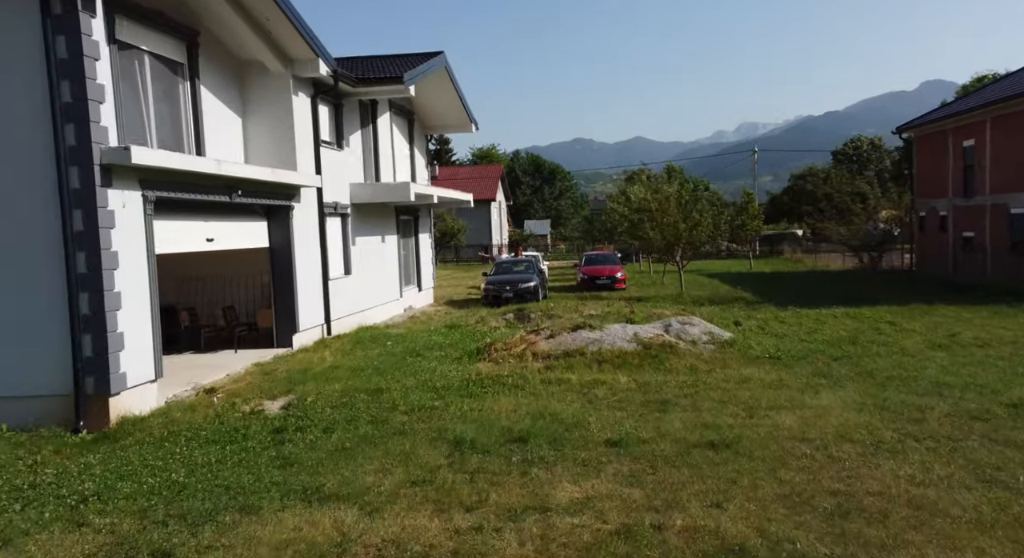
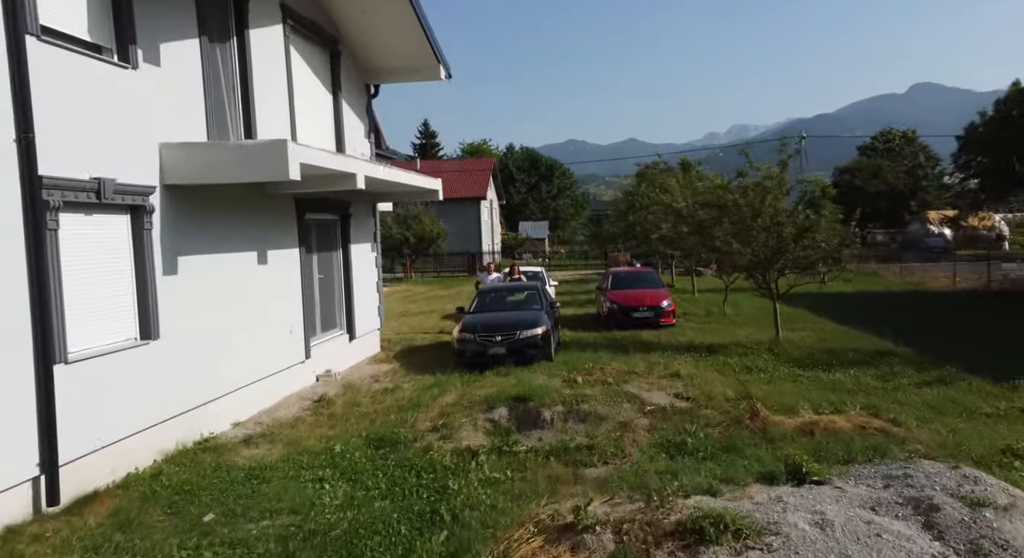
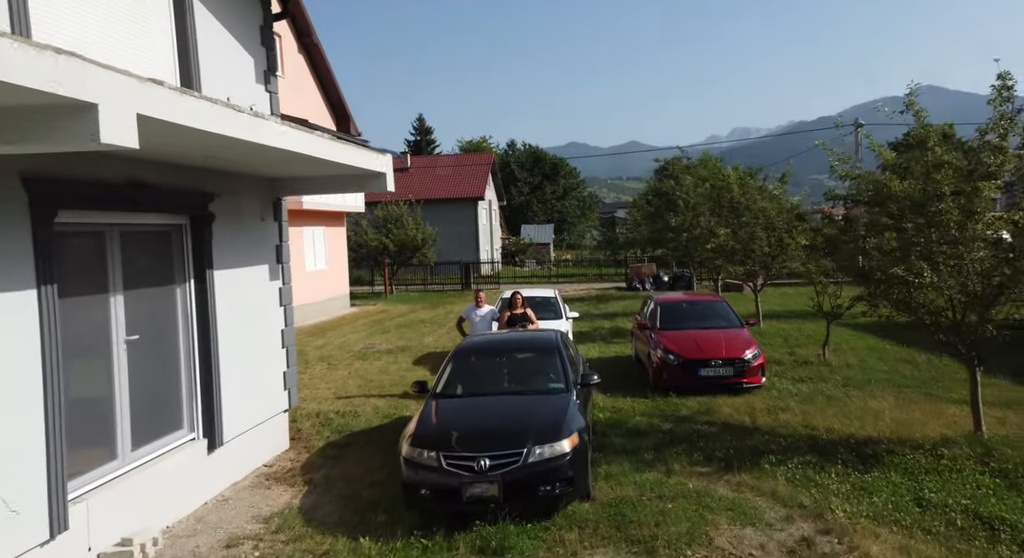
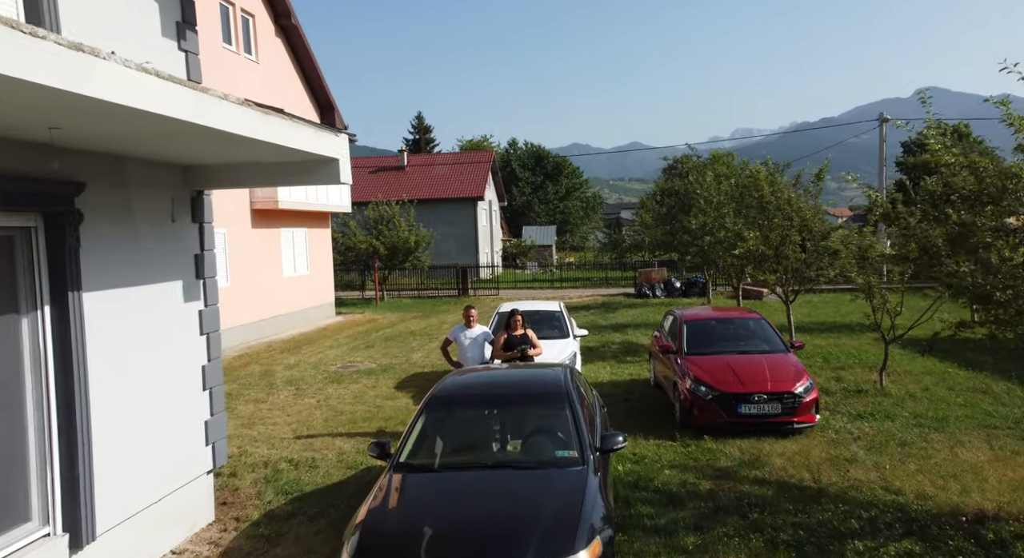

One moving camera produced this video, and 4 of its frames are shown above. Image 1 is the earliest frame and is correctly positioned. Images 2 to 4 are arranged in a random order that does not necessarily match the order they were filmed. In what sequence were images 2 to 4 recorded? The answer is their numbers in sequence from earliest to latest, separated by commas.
2, 3, 4
